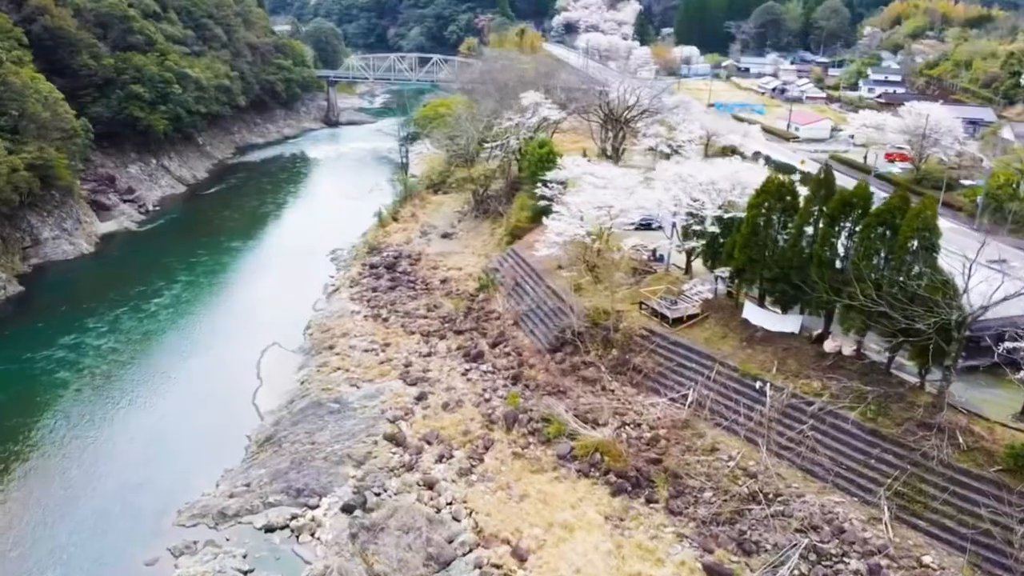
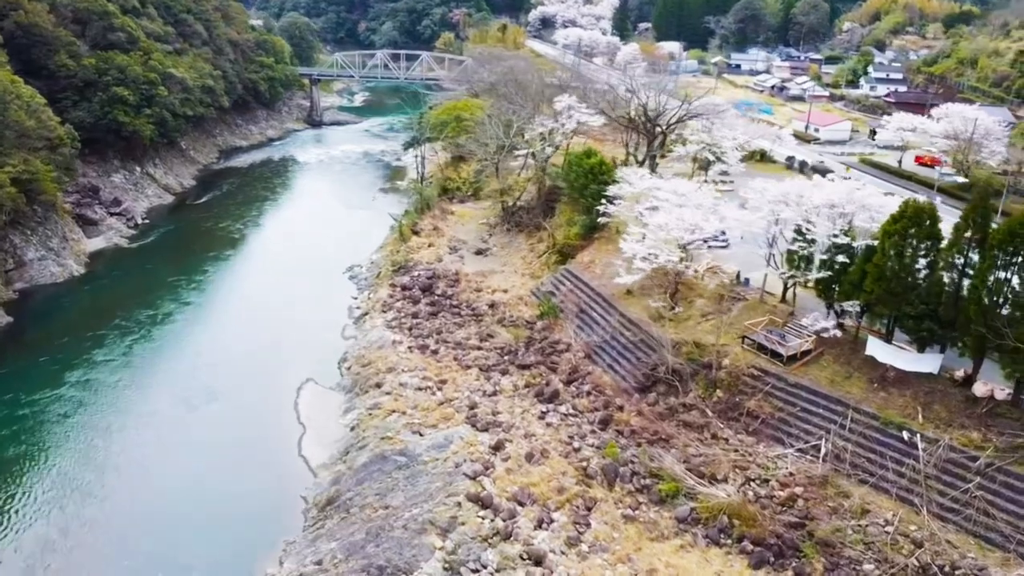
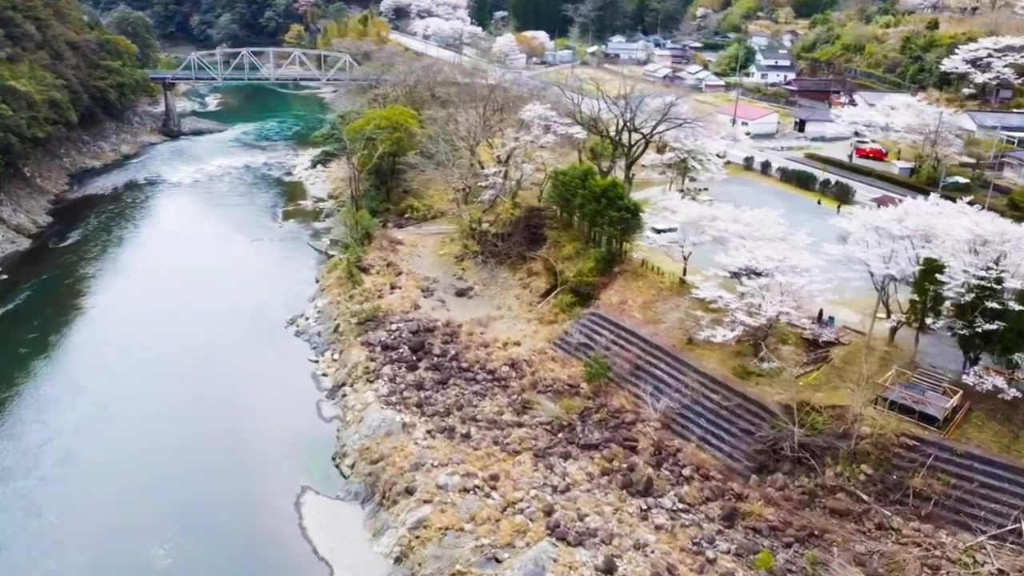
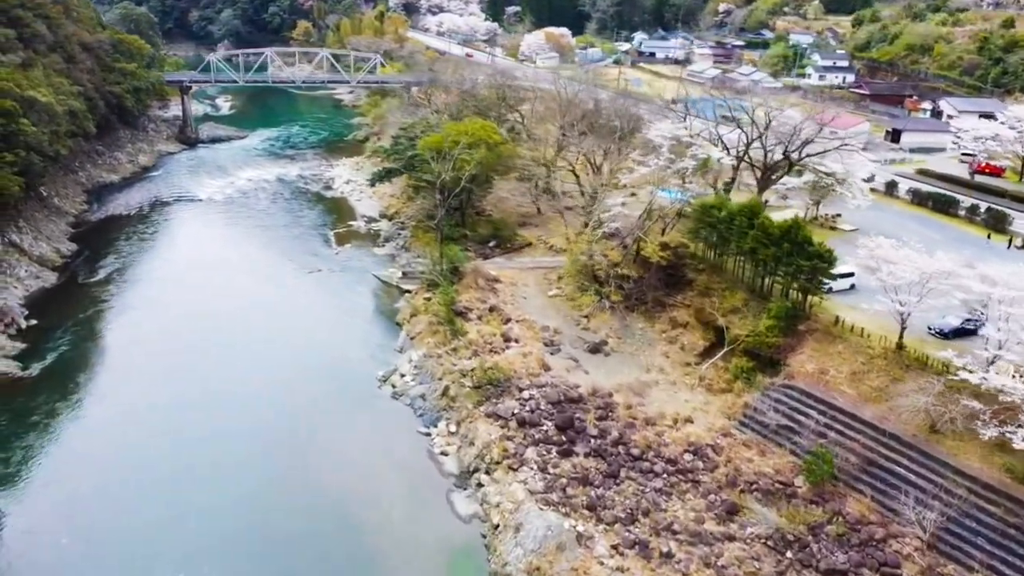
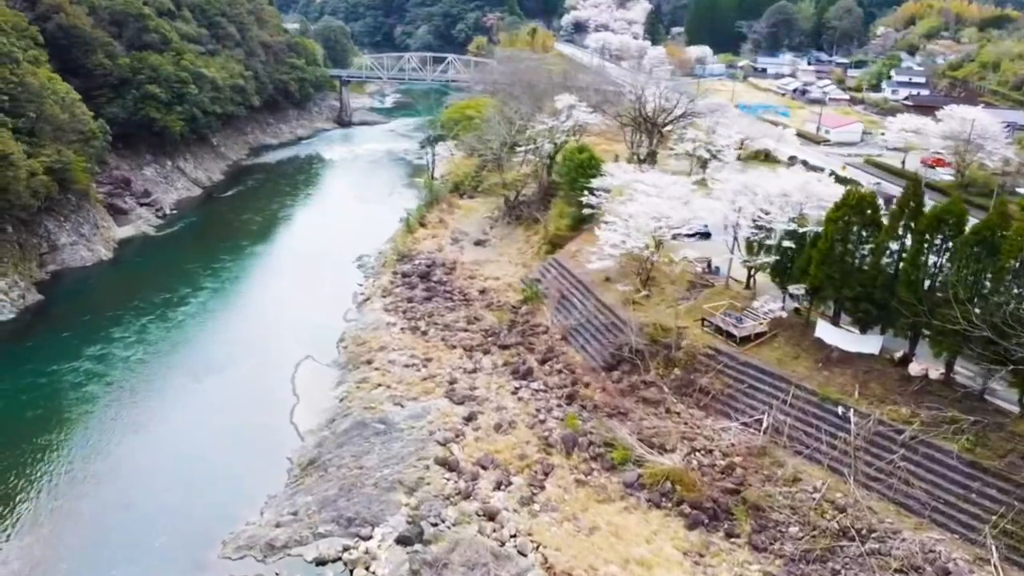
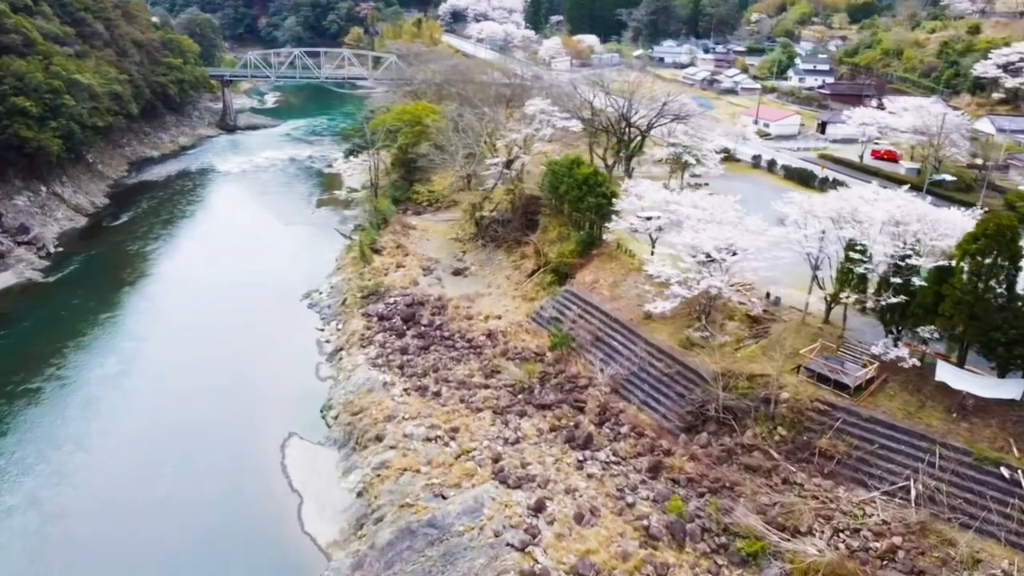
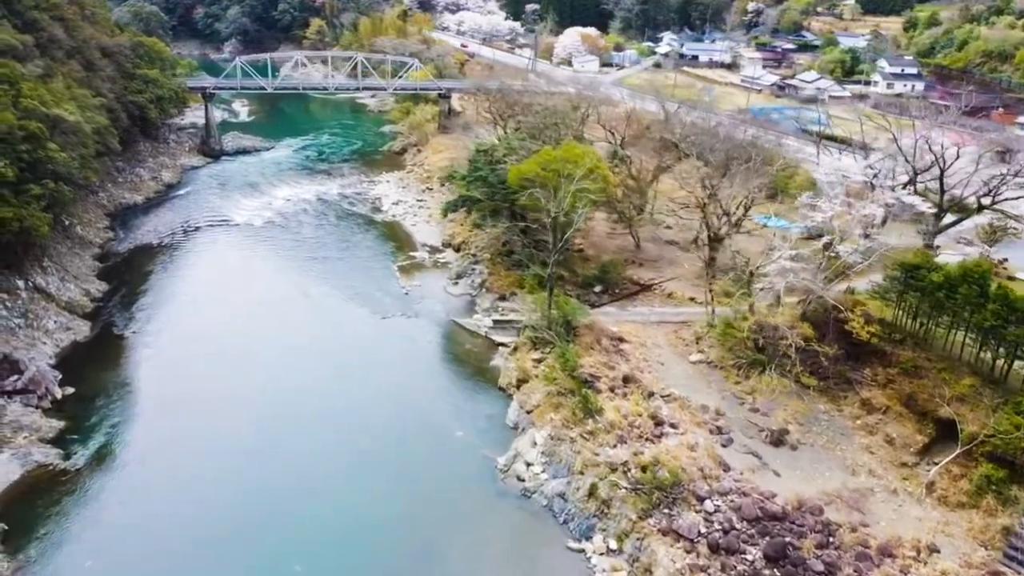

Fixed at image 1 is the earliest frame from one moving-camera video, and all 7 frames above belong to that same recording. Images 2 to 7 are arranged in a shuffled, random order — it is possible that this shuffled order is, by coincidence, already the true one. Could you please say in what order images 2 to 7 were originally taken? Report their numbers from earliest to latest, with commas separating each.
5, 2, 6, 3, 4, 7
